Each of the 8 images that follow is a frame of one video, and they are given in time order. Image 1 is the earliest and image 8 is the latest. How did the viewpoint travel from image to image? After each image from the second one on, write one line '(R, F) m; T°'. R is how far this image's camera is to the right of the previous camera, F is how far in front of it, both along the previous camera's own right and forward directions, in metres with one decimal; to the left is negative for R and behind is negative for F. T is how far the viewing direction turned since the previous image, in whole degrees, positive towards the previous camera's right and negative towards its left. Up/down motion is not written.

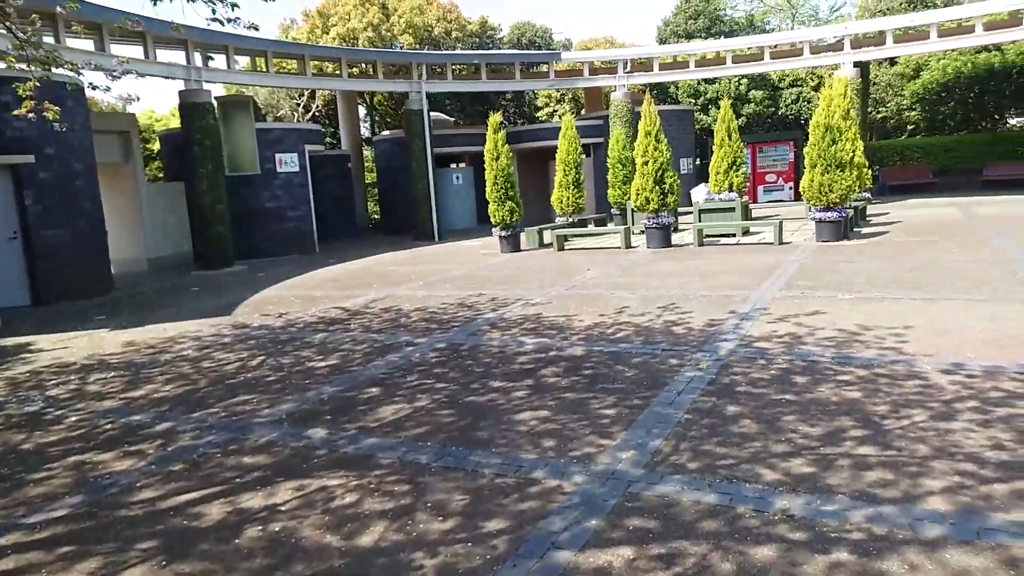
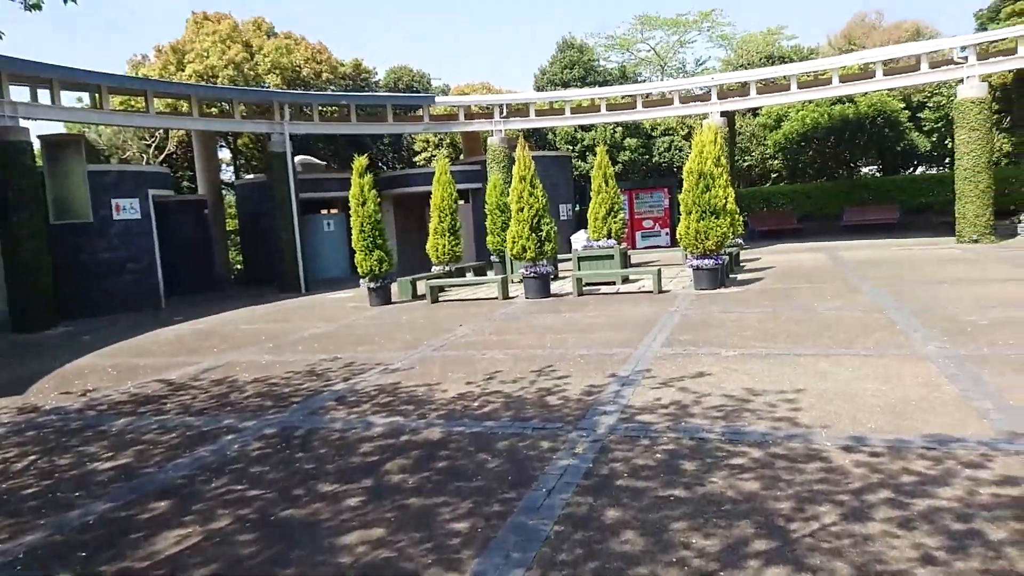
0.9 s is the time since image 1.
(+0.4, +1.0) m; +9°
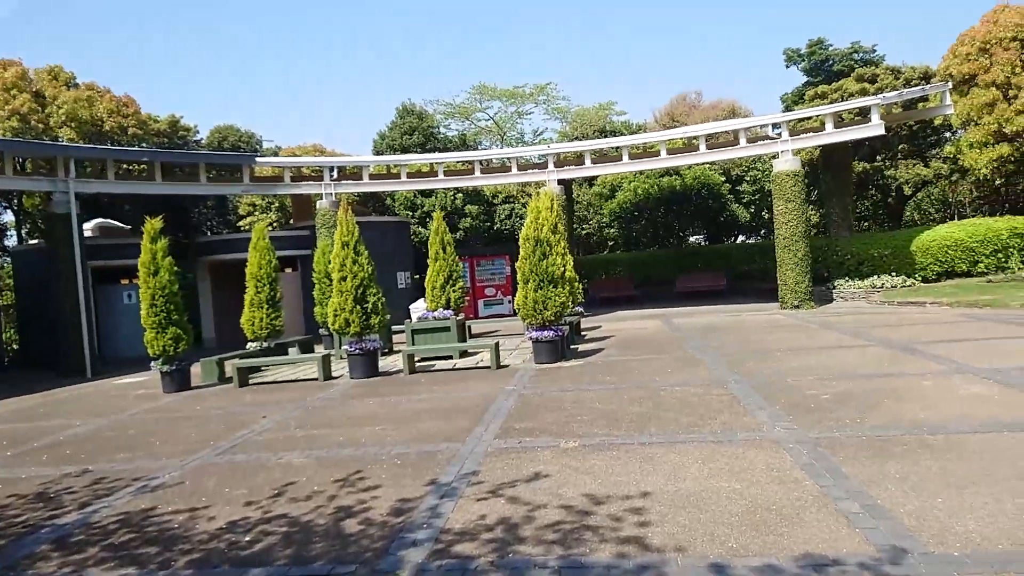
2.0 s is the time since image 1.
(+0.4, +1.1) m; +12°
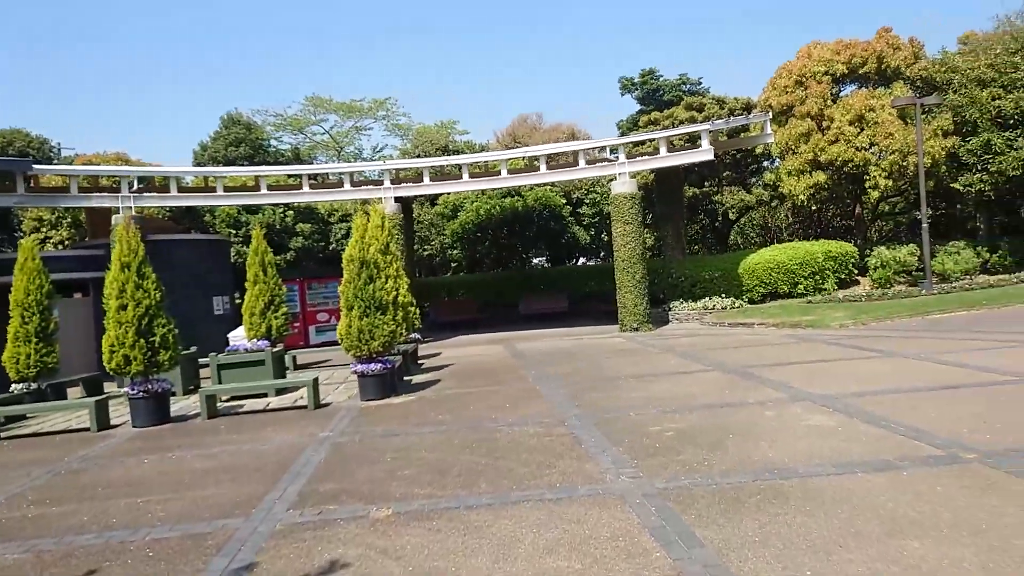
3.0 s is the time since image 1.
(+0.4, +1.1) m; +12°
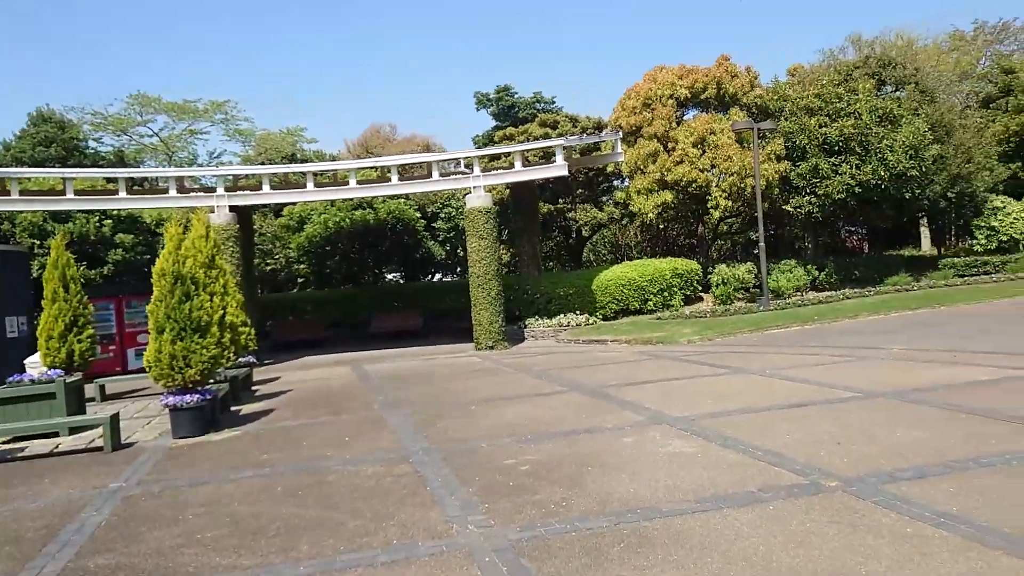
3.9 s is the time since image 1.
(+0.2, +0.8) m; +11°
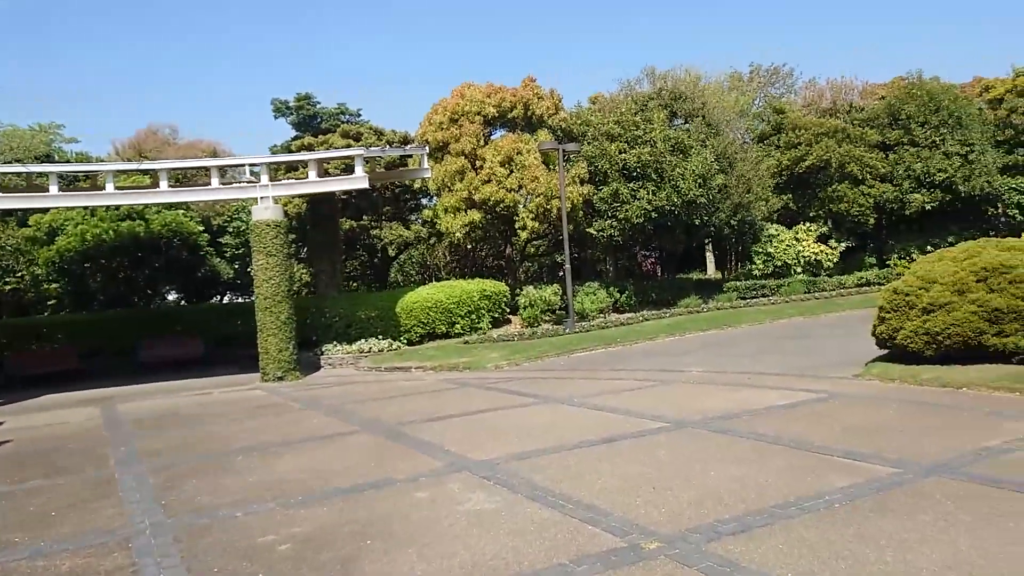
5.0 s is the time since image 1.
(+0.3, +1.1) m; +15°
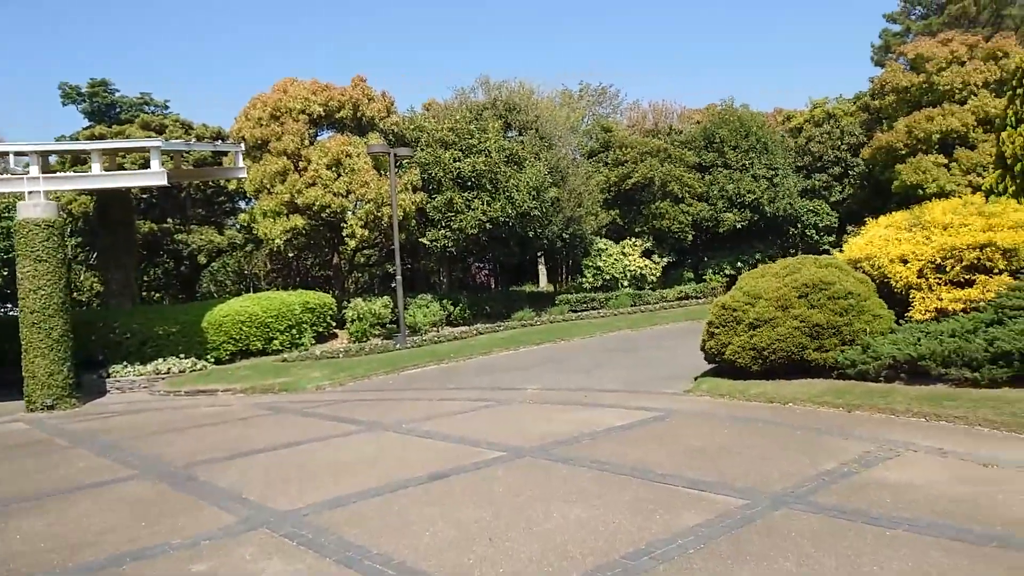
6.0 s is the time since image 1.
(+0.1, +0.8) m; +13°
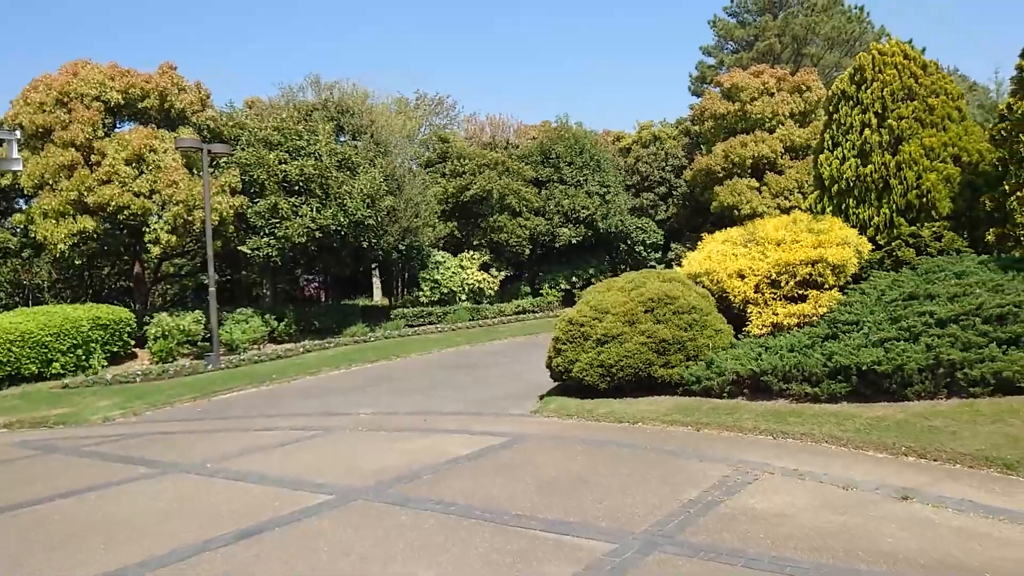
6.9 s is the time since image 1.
(0.0, +0.8) m; +13°
